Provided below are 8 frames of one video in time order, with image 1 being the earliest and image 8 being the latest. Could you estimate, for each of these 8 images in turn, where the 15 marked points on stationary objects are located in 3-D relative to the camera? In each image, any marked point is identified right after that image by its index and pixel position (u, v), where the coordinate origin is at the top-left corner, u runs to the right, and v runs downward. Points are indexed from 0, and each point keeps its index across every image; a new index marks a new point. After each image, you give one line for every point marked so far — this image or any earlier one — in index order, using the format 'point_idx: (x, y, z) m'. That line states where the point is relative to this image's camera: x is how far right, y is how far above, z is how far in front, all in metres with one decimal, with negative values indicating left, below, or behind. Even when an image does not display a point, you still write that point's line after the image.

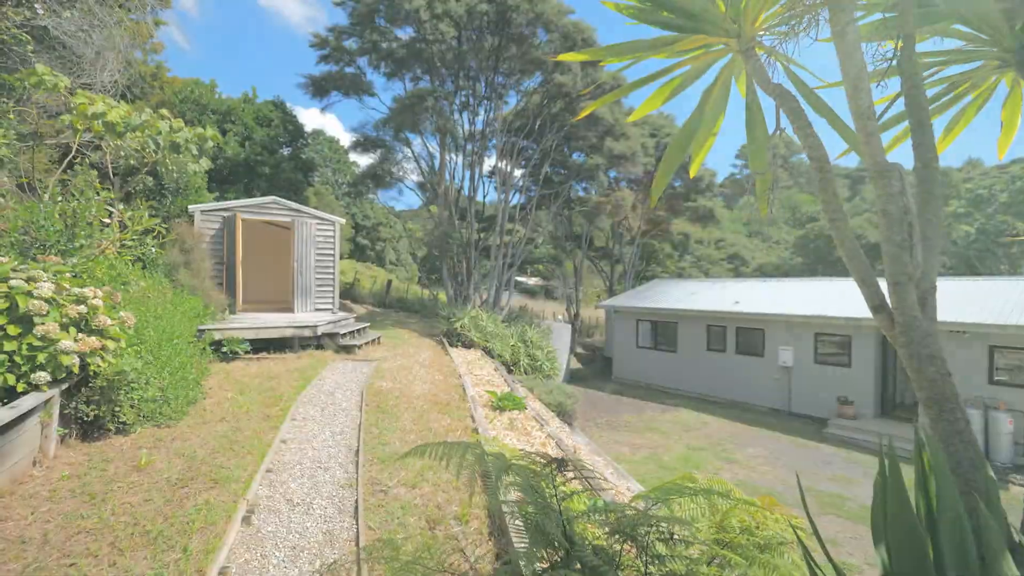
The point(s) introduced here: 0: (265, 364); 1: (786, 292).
0: (-3.0, -0.9, +6.0) m
1: (+7.1, -0.1, +12.8) m
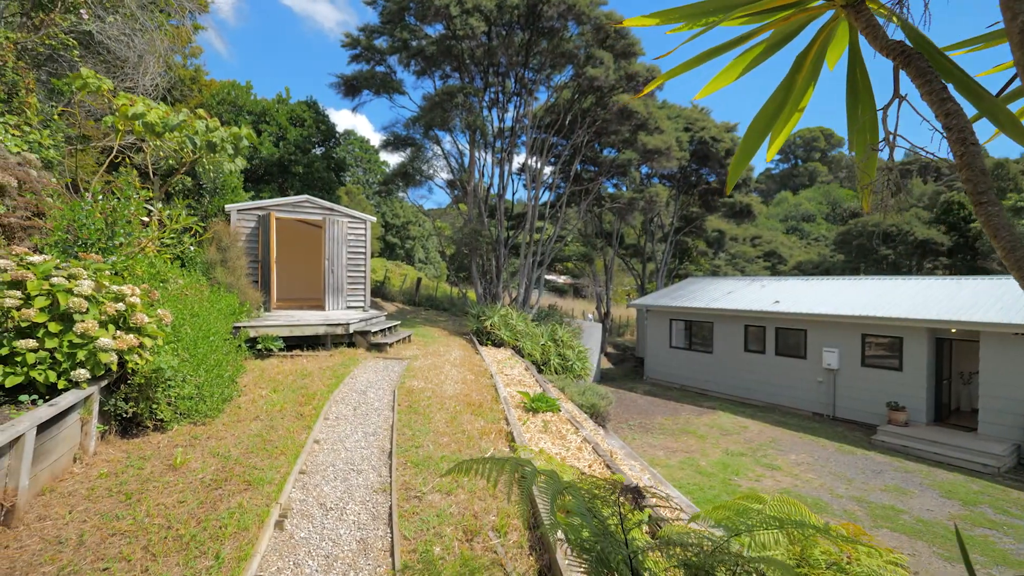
0: (-2.6, -0.9, +6.0) m
1: (+7.8, -0.1, +12.3) m
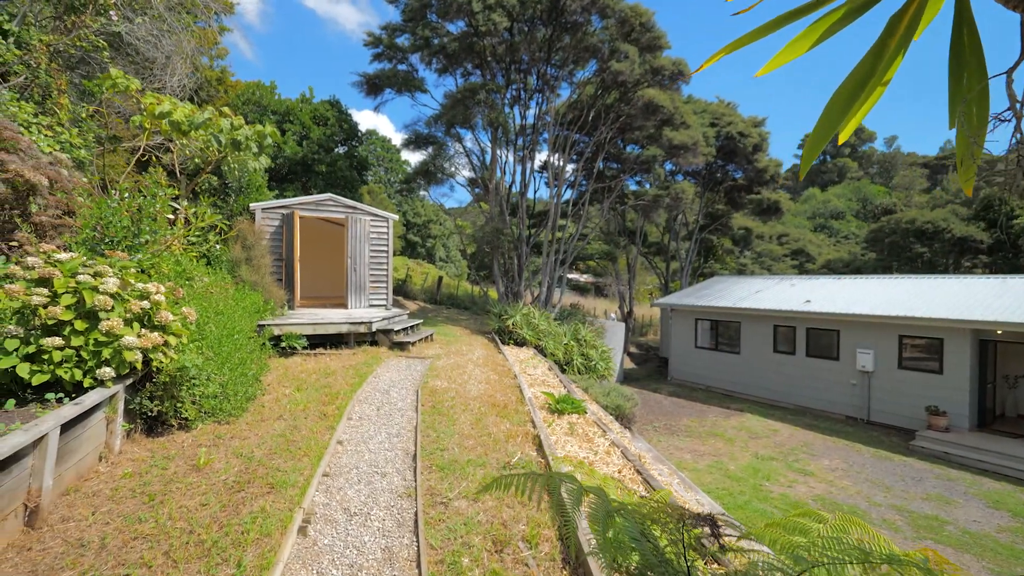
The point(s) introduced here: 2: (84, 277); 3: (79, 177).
0: (-2.3, -0.9, +6.0) m
1: (+8.4, -0.1, +11.9) m
2: (-2.4, +0.1, +2.8) m
3: (-4.6, +1.2, +5.2) m
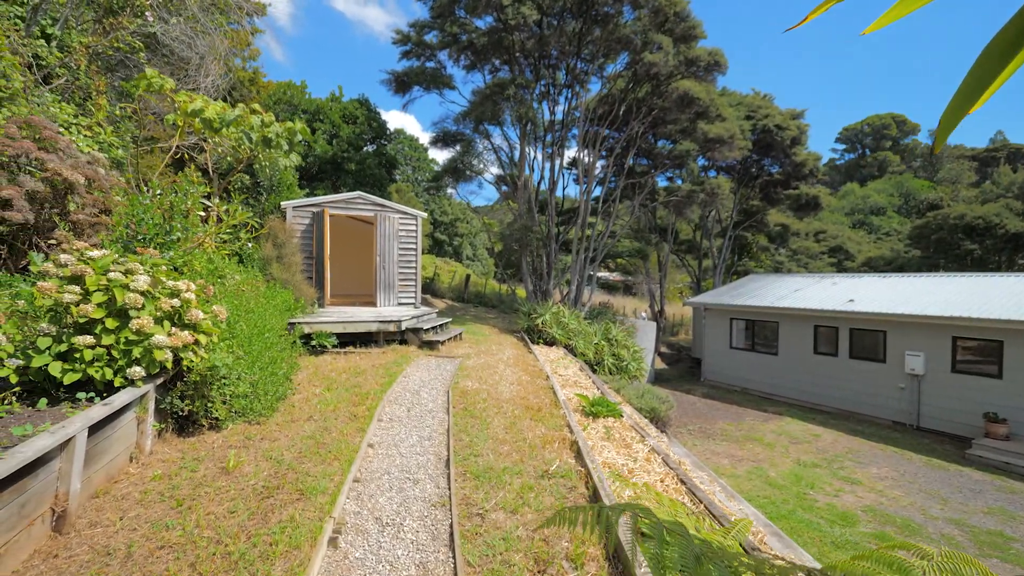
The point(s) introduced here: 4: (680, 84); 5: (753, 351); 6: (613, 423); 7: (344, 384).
0: (-1.9, -0.8, +5.9) m
1: (+9.0, 0.0, +11.2) m
2: (-2.2, +0.1, +2.8) m
3: (-4.2, +1.2, +5.3) m
4: (+3.9, +4.7, +11.5) m
5: (+6.5, -1.7, +13.5) m
6: (+1.0, -1.3, +4.8) m
7: (-1.6, -0.9, +4.7) m
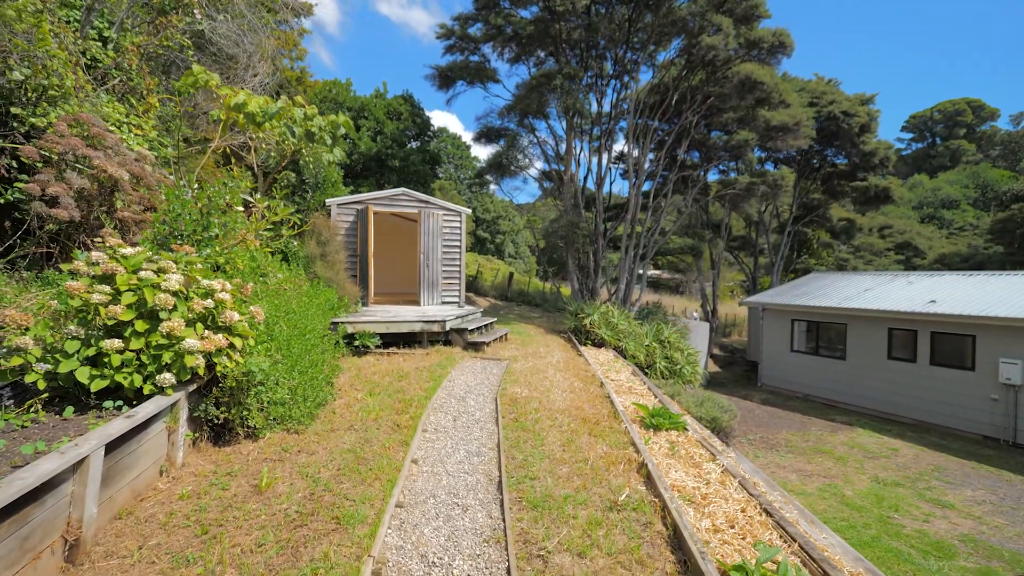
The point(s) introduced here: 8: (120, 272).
0: (-1.3, -0.8, +5.7) m
1: (+10.0, 0.0, +10.1) m
2: (-1.9, +0.1, +2.6) m
3: (-3.7, +1.2, +5.2) m
4: (+4.9, +4.7, +10.7) m
5: (+7.7, -1.7, +12.5) m
6: (+1.5, -1.3, +4.4) m
7: (-1.1, -0.9, +4.5) m
8: (-2.0, +0.1, +2.6) m
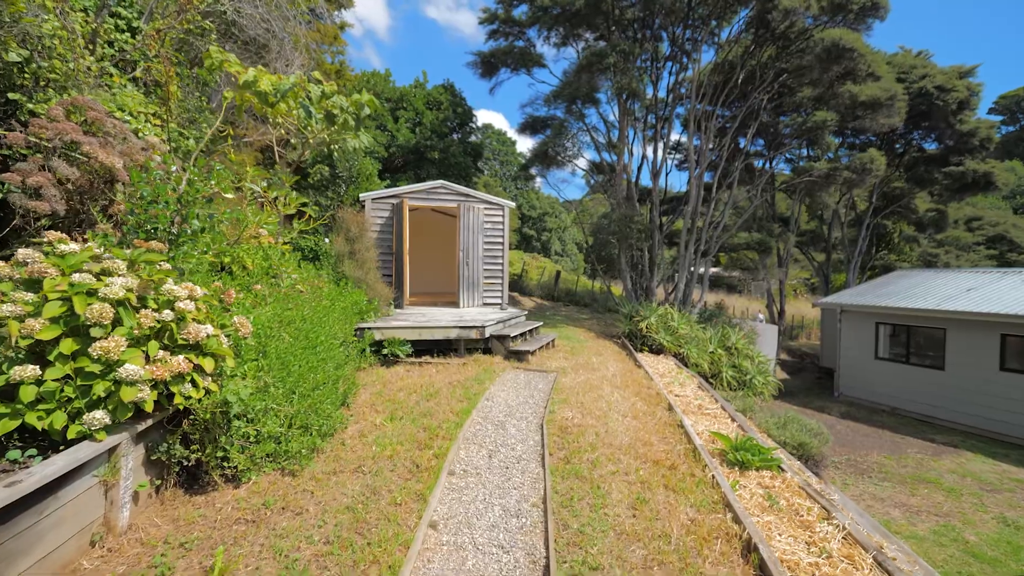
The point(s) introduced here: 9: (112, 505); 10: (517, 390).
0: (-0.9, -0.8, +5.0) m
1: (+10.9, 0.0, +8.3) m
2: (-1.7, +0.1, +2.0) m
3: (-3.2, +1.2, +4.8) m
4: (+5.8, +4.7, +9.4) m
5: (+8.7, -1.7, +11.0) m
6: (+1.8, -1.3, +3.4) m
7: (-0.8, -0.9, +3.8) m
8: (-1.8, +0.1, +2.0) m
9: (-1.6, -0.9, +2.0) m
10: (0.0, -0.9, +4.6) m
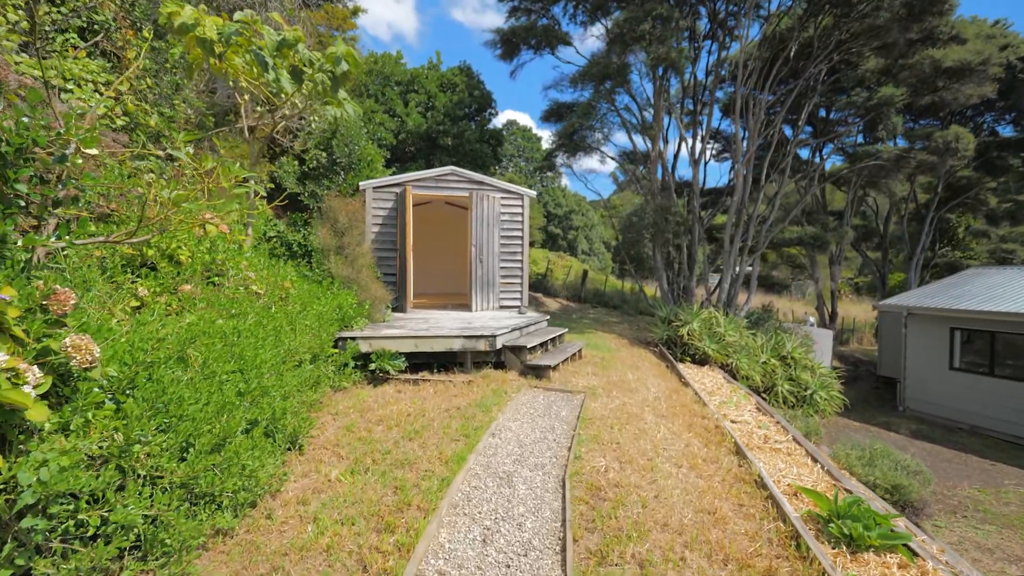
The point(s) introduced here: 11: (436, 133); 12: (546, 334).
0: (-0.7, -0.9, +4.0) m
1: (+11.1, 0.0, +6.7) m
2: (-1.8, 0.0, +1.0) m
3: (-3.1, +1.2, +3.9) m
4: (+6.2, +4.7, +8.1) m
5: (+9.2, -1.7, +9.5) m
6: (+1.8, -1.3, +2.3) m
7: (-0.7, -0.9, +2.8) m
8: (-1.9, 0.0, +1.0) m
9: (-1.6, -0.9, +1.0) m
10: (+0.1, -0.9, +3.5) m
11: (-1.8, +3.7, +12.6) m
12: (+0.4, -0.5, +5.6) m
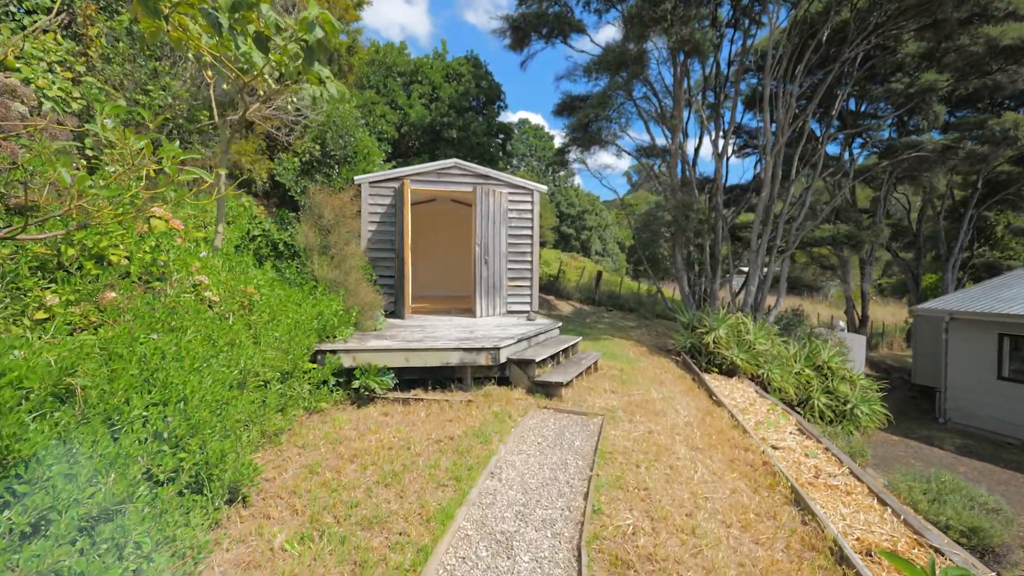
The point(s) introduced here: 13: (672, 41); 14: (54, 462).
0: (-0.7, -0.9, +3.4) m
1: (+11.2, -0.1, +5.8) m
2: (-1.8, 0.0, +0.5) m
3: (-3.1, +1.1, +3.4) m
4: (+6.3, +4.7, +7.3) m
5: (+9.3, -1.7, +8.6) m
6: (+1.8, -1.4, +1.7) m
7: (-0.7, -1.0, +2.2) m
8: (-1.9, 0.0, +0.5) m
9: (-1.7, -0.9, +0.4) m
10: (+0.2, -1.0, +2.9) m
11: (-1.5, +3.7, +12.0) m
12: (+0.5, -0.6, +5.0) m
13: (+2.8, +4.2, +8.7) m
14: (-1.3, -0.5, +1.4) m
